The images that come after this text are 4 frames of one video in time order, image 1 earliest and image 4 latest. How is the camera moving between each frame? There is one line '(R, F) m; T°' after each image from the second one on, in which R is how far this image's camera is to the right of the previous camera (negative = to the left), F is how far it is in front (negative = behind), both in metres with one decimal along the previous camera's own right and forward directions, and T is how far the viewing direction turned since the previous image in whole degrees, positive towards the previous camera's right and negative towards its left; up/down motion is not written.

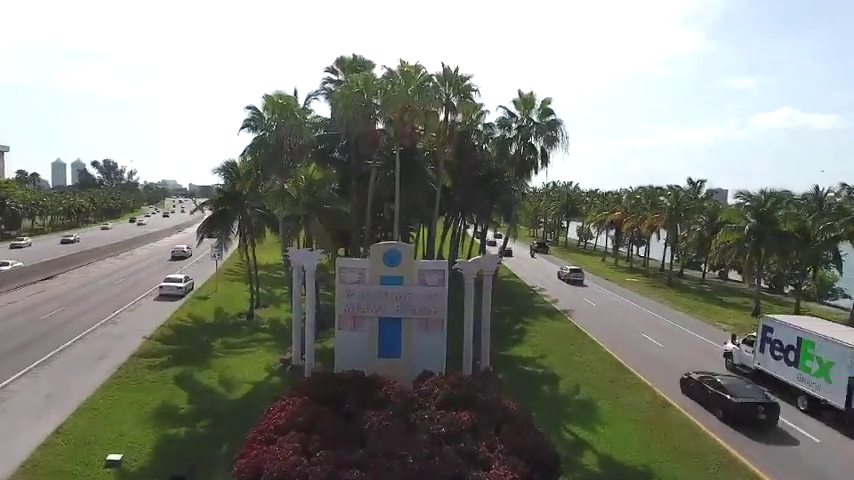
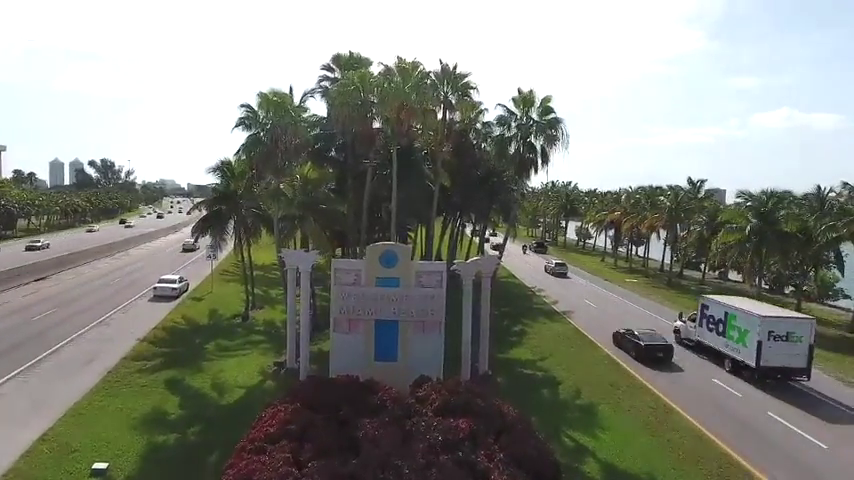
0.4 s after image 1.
(0.0, +0.4) m; 0°
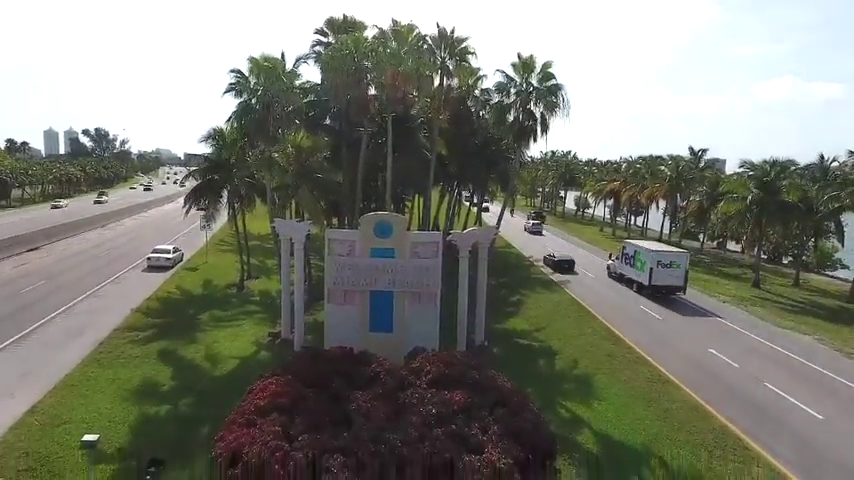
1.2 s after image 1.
(+0.1, +0.4) m; 0°
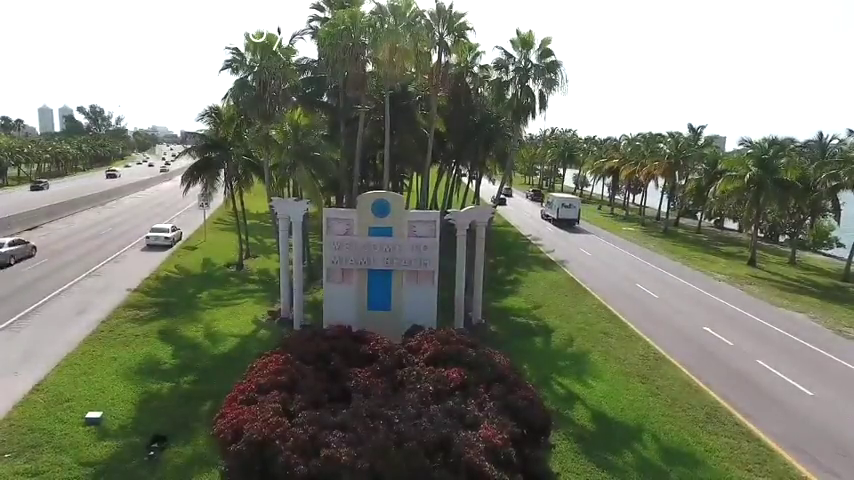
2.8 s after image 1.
(0.0, -0.1) m; 0°
